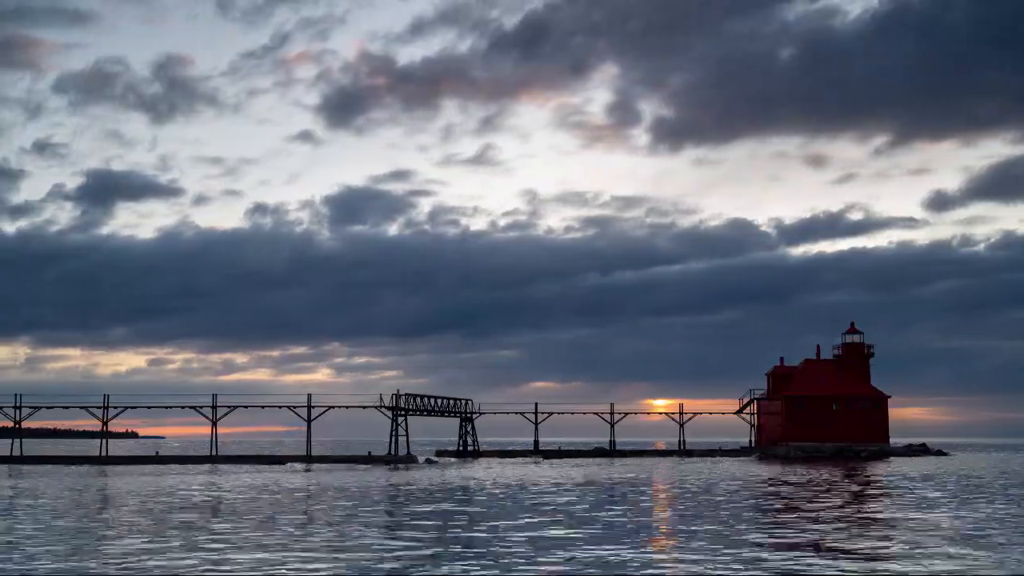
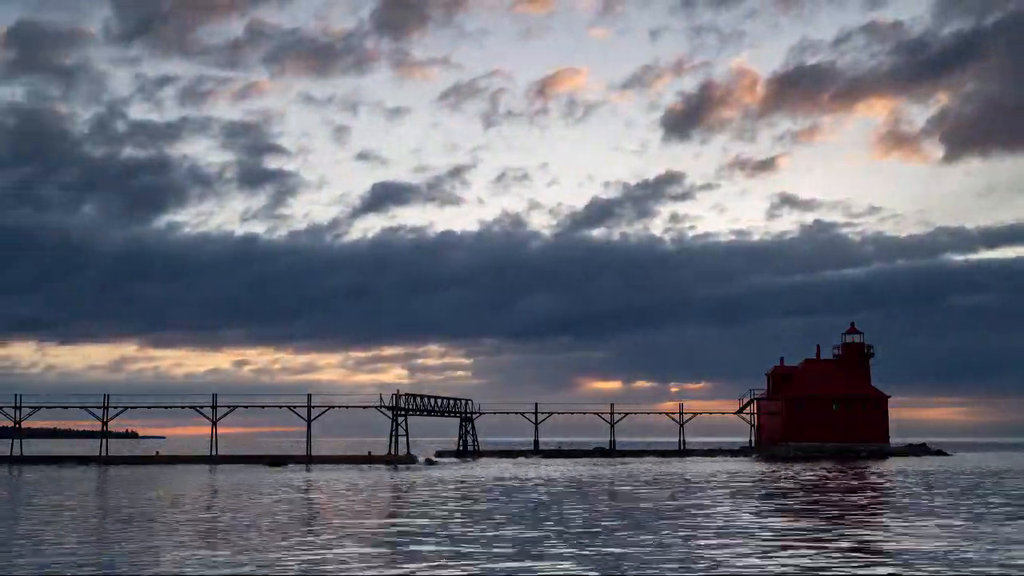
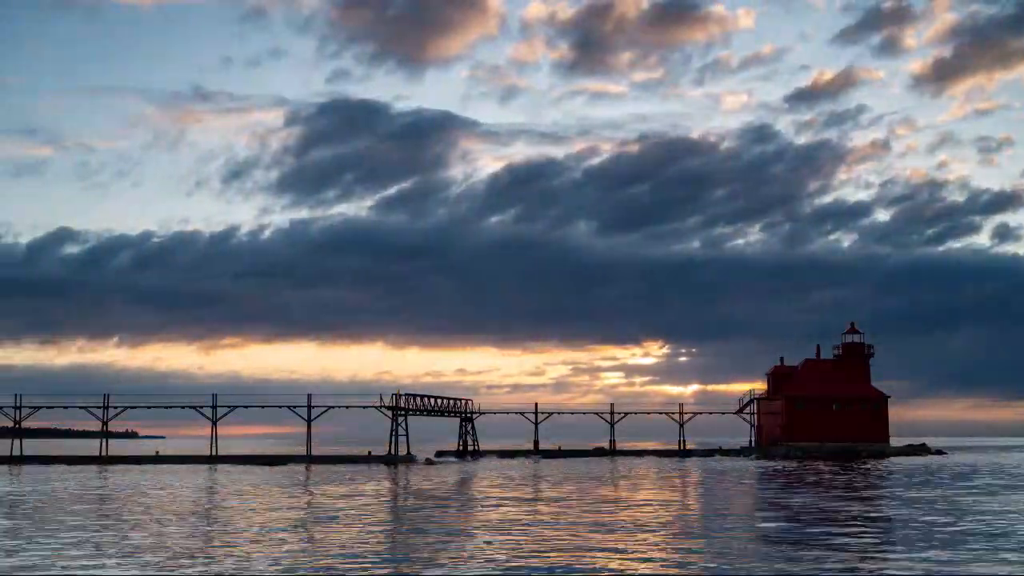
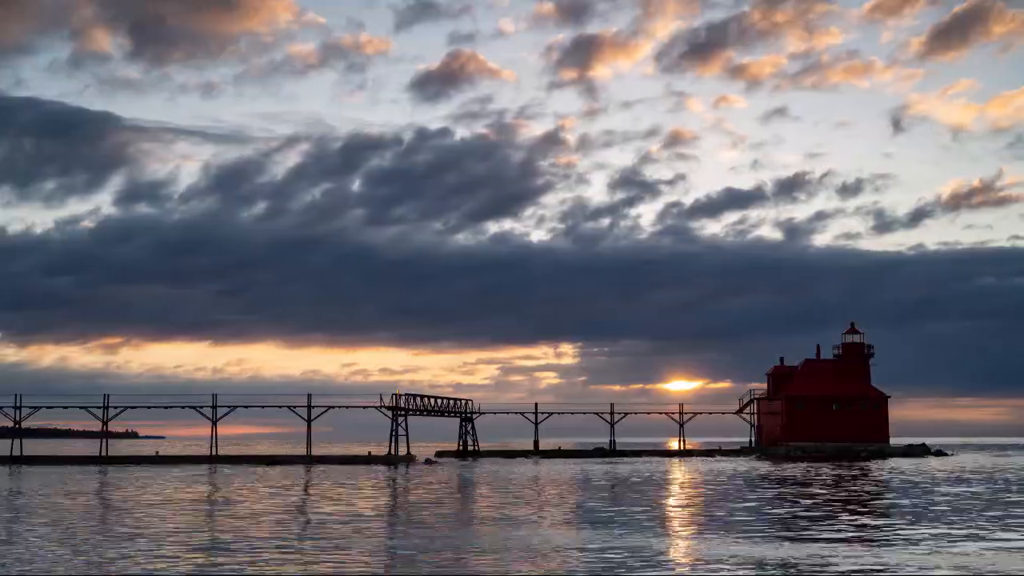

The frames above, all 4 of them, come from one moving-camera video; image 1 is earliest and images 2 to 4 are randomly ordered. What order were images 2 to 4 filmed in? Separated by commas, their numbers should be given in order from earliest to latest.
2, 4, 3
